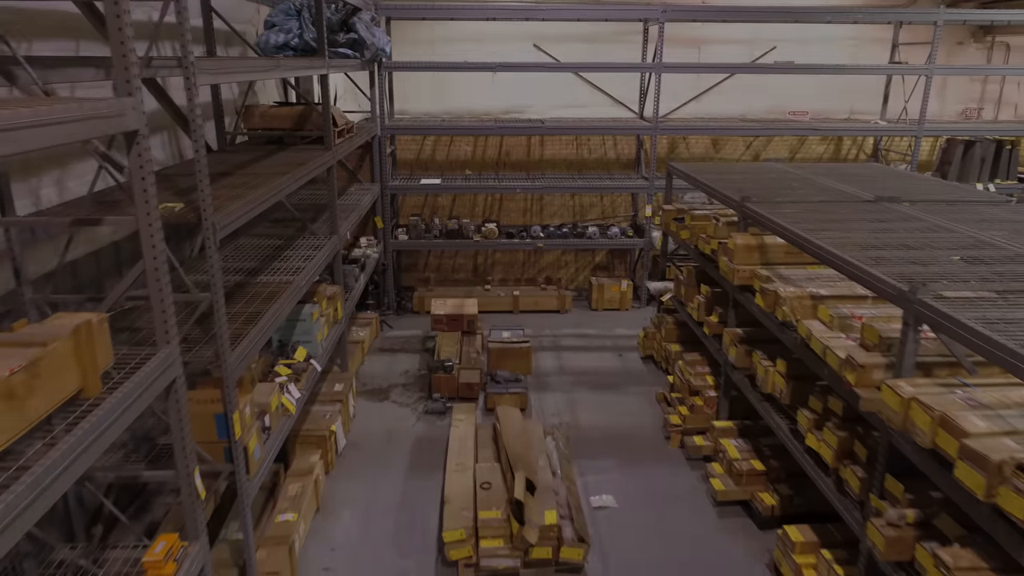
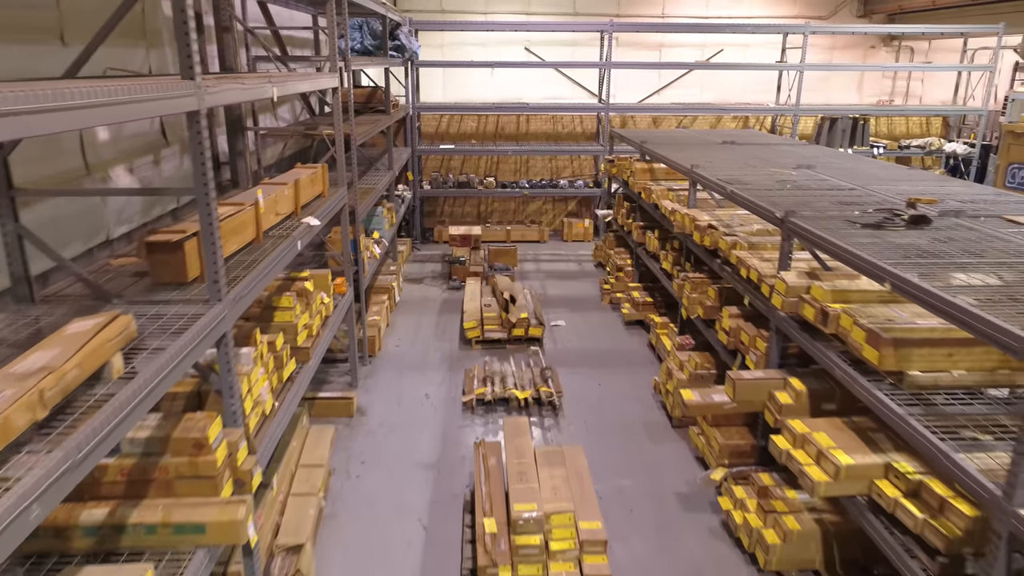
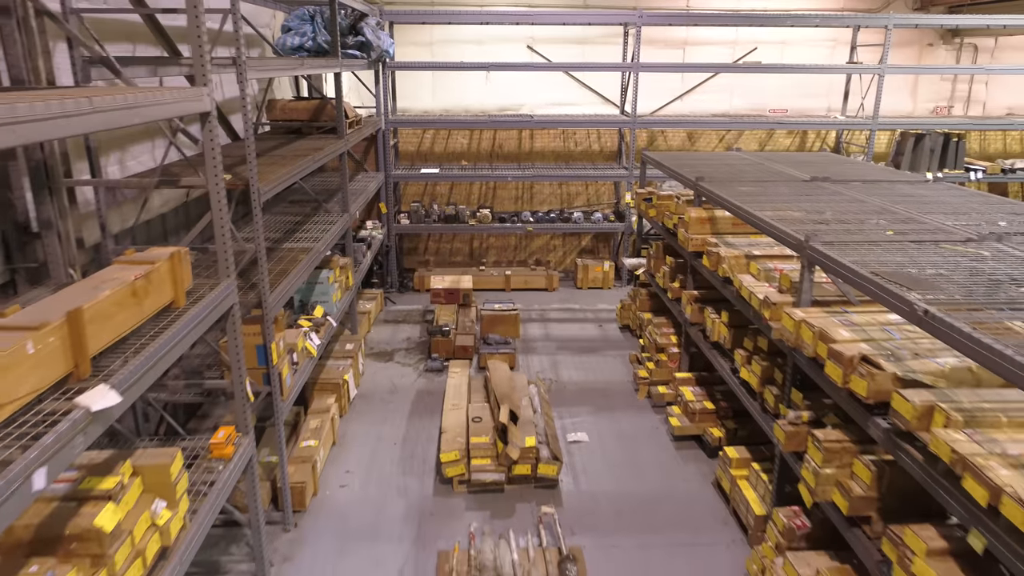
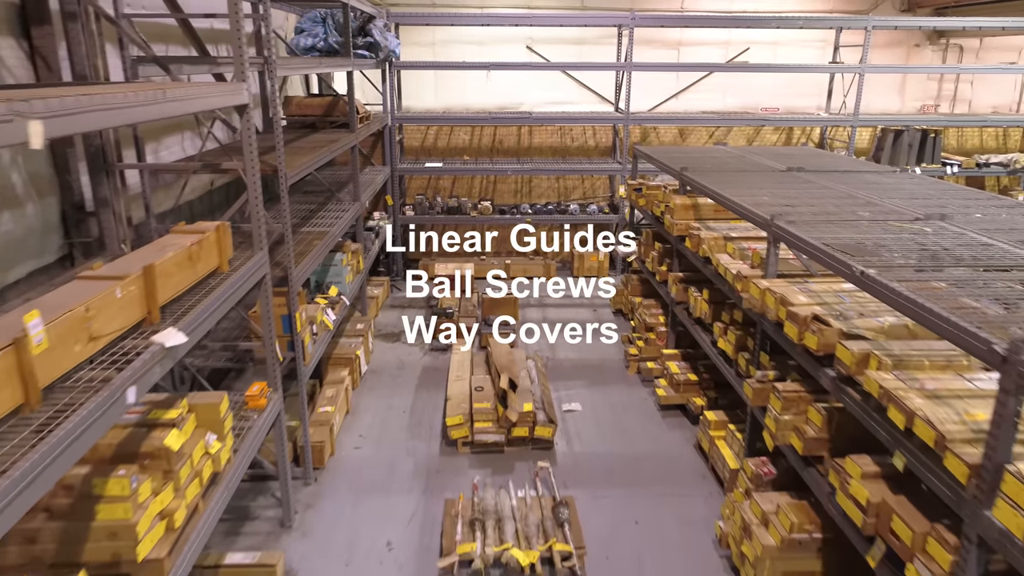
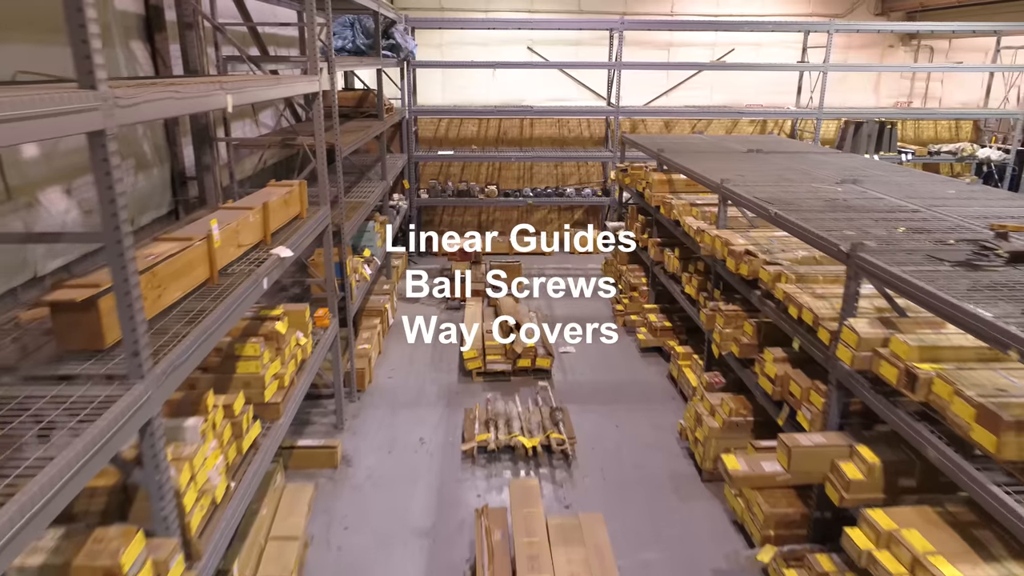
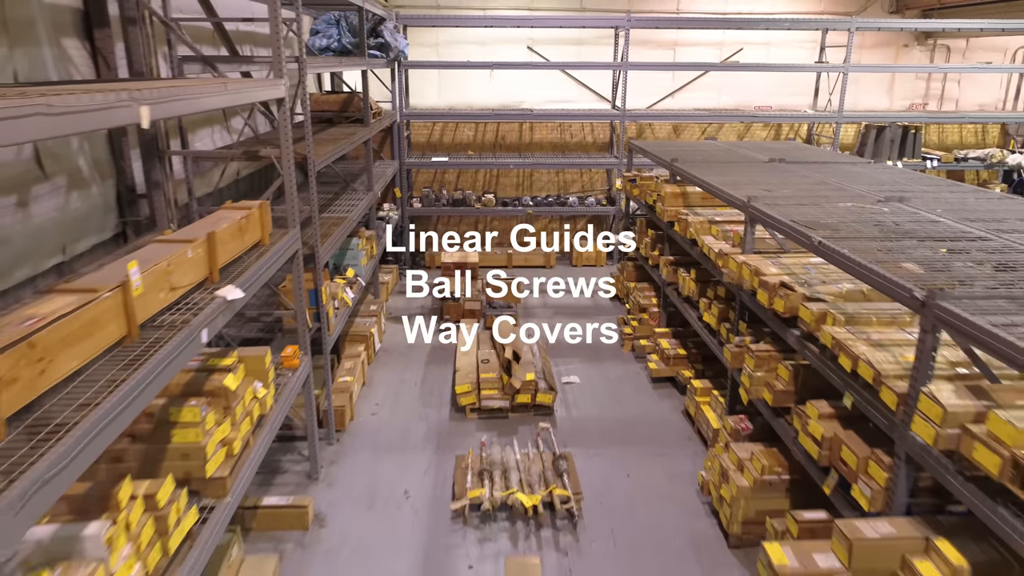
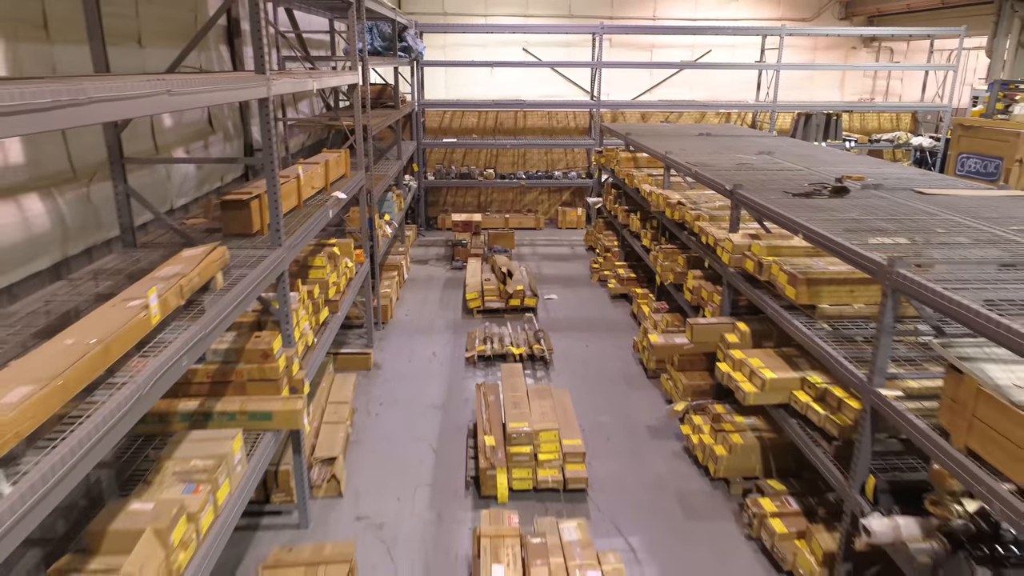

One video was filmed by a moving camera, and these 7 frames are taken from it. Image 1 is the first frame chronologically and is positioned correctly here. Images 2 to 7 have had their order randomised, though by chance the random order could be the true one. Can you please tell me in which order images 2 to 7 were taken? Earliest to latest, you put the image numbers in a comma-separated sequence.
3, 4, 6, 5, 2, 7
